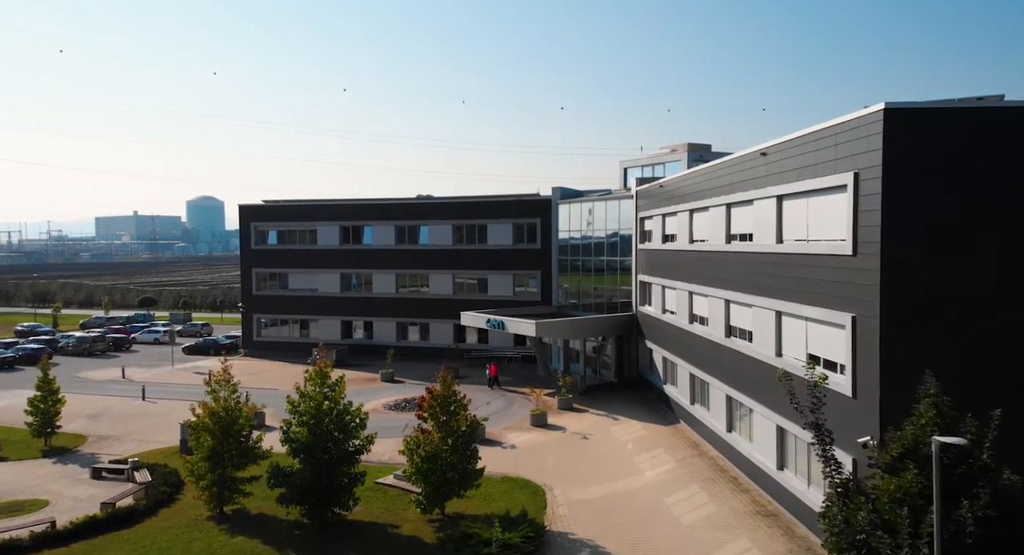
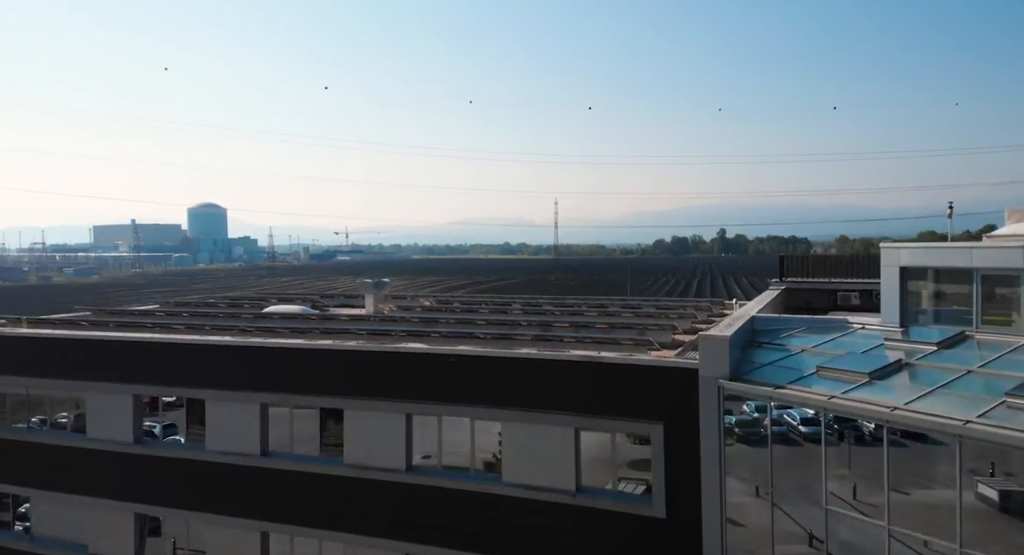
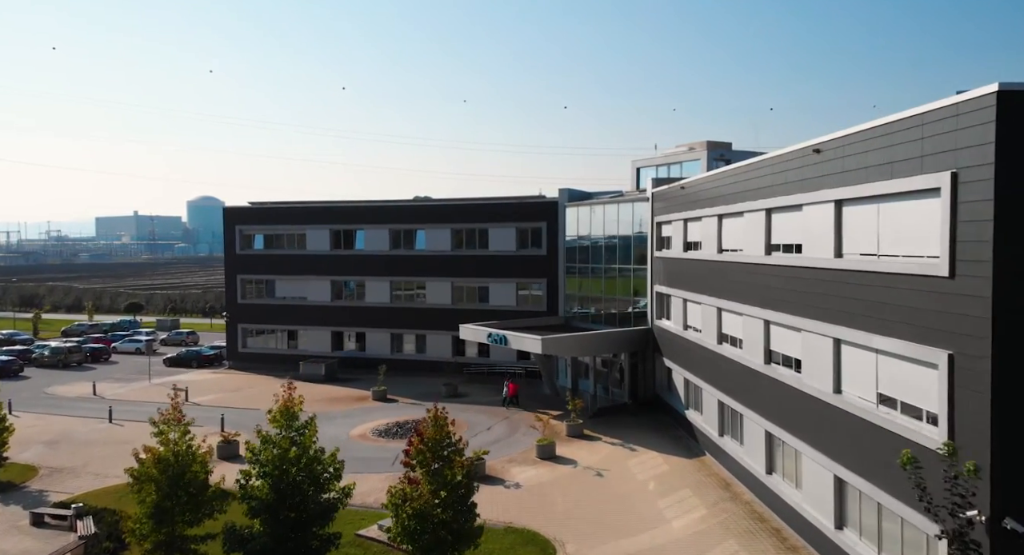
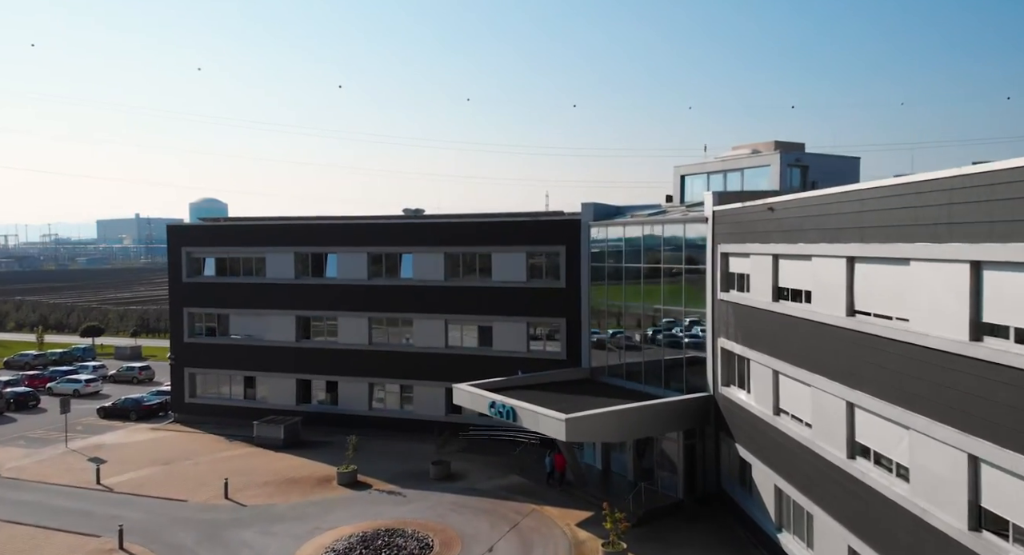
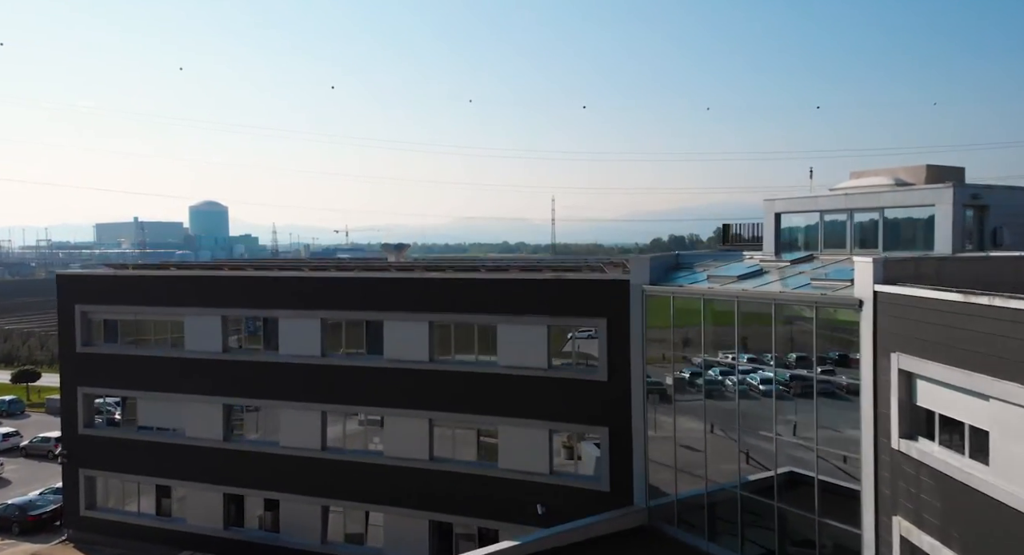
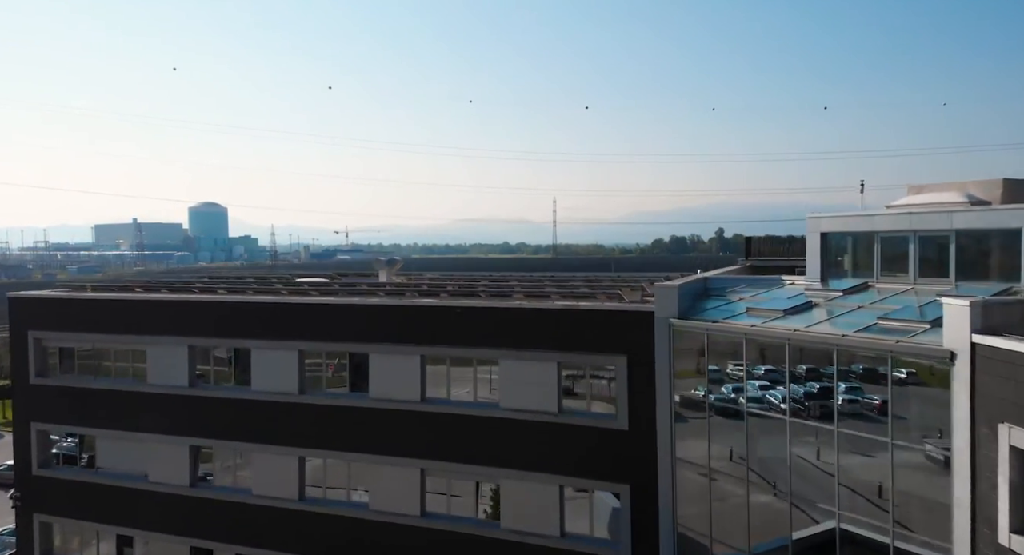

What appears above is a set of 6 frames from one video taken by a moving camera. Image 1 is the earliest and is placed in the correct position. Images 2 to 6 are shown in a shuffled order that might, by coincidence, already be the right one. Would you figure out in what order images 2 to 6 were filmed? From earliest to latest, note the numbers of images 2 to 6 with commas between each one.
3, 4, 5, 6, 2
